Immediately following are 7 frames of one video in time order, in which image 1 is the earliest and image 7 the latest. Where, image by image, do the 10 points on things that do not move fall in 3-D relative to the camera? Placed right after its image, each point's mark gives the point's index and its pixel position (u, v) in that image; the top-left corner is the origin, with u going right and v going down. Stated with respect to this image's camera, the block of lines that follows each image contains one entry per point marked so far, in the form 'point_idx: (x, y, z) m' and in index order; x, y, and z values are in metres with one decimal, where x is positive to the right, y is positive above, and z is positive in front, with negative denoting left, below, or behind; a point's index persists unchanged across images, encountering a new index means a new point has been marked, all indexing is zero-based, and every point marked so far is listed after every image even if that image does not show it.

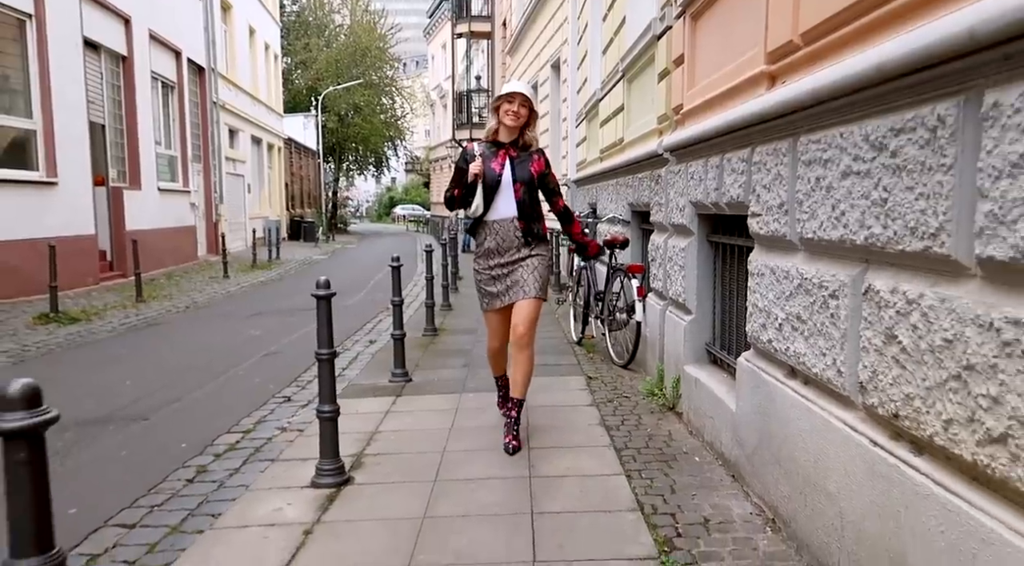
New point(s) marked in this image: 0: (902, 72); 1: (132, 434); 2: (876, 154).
0: (+1.1, +0.6, +2.3) m
1: (-2.5, -1.0, +5.4) m
2: (+1.1, +0.4, +2.5) m
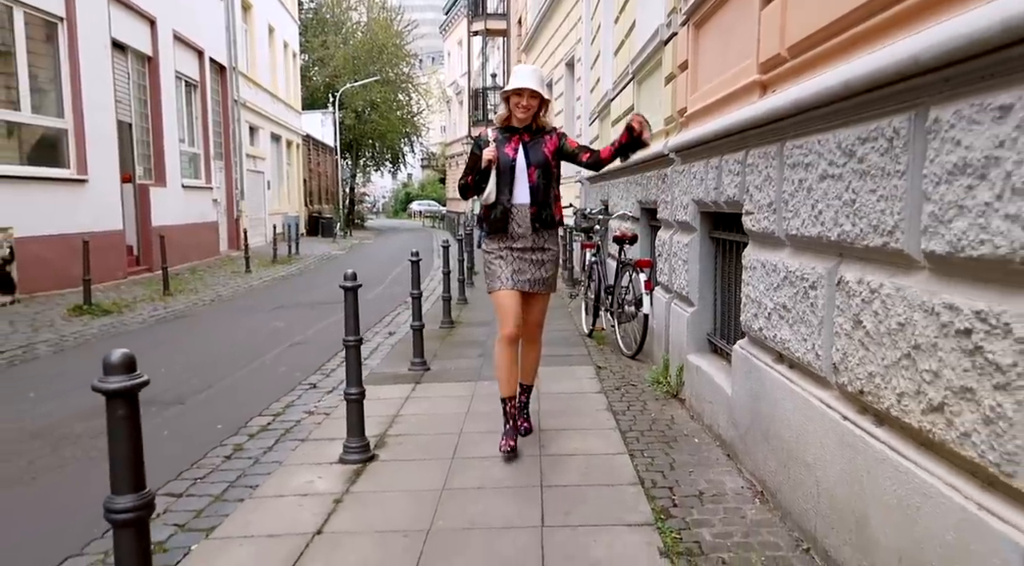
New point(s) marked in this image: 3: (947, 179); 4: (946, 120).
0: (+1.1, +0.6, +2.6) m
1: (-2.4, -1.0, +5.8) m
2: (+1.2, +0.4, +2.8) m
3: (+1.2, +0.3, +2.2) m
4: (+1.2, +0.4, +2.2) m
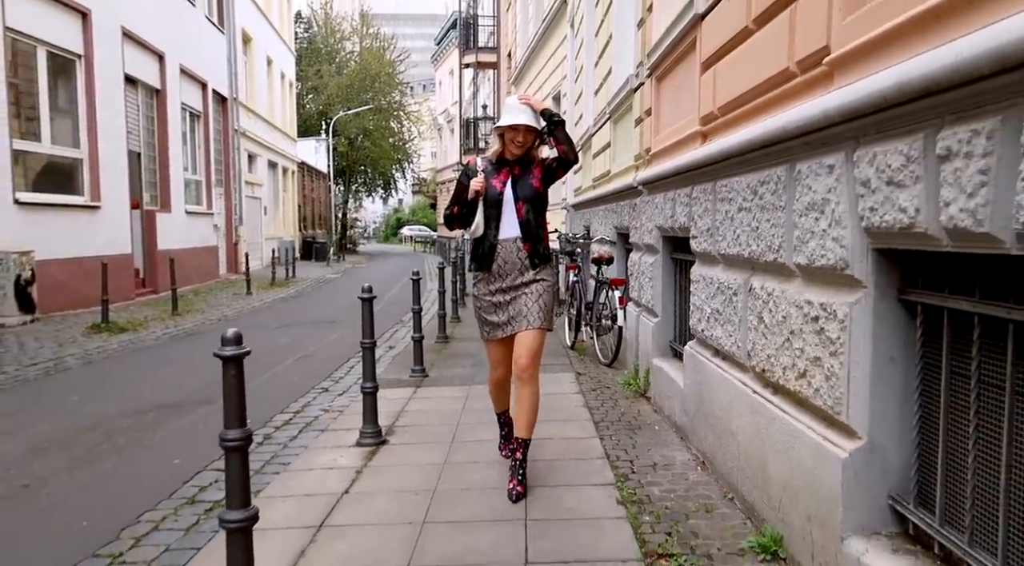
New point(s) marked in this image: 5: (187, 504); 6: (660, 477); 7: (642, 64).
0: (+1.1, +0.6, +3.6) m
1: (-2.5, -1.1, +6.7) m
2: (+1.1, +0.4, +3.8) m
3: (+1.1, +0.3, +3.1) m
4: (+1.1, +0.4, +3.1) m
5: (-1.7, -1.2, +4.3) m
6: (+0.8, -1.1, +4.5) m
7: (+1.1, +1.9, +7.1) m
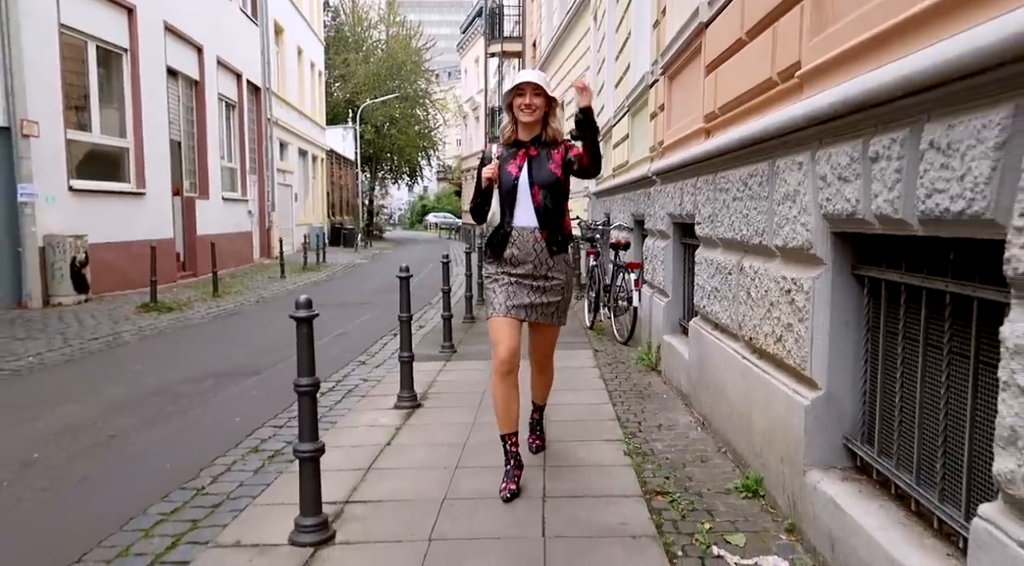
0: (+1.2, +0.7, +4.2) m
1: (-2.3, -0.9, +7.4) m
2: (+1.2, +0.5, +4.4) m
3: (+1.2, +0.4, +3.7) m
4: (+1.2, +0.5, +3.7) m
5: (-1.6, -1.0, +5.0) m
6: (+0.9, -0.9, +5.1) m
7: (+1.4, +2.1, +7.6) m
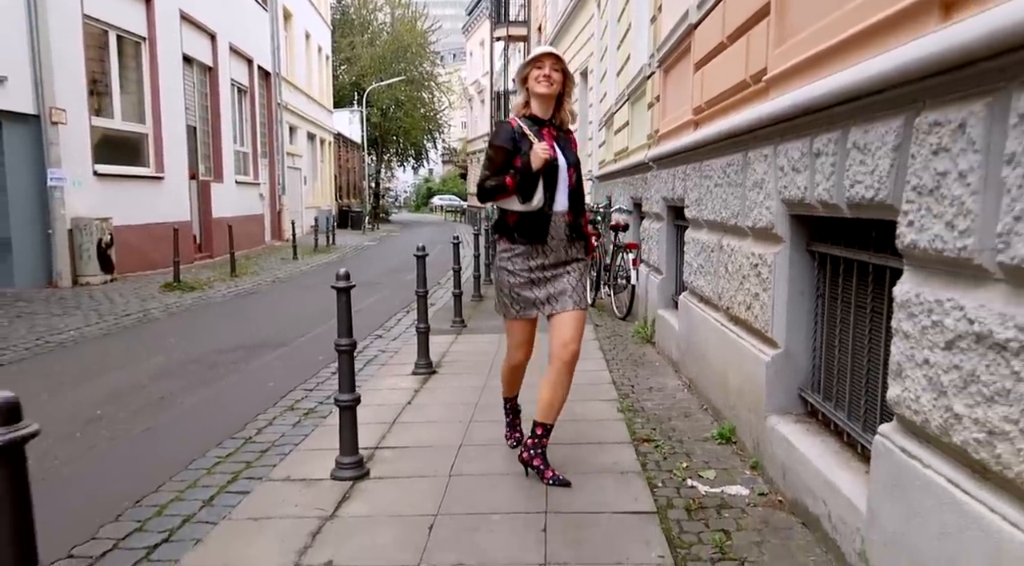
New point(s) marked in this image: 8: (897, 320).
0: (+1.2, +0.8, +4.7) m
1: (-2.2, -0.7, +8.0) m
2: (+1.3, +0.6, +5.0) m
3: (+1.3, +0.5, +4.3) m
4: (+1.3, +0.7, +4.3) m
5: (-1.6, -0.9, +5.7) m
6: (+1.0, -0.8, +5.7) m
7: (+1.4, +2.3, +8.2) m
8: (+1.2, -0.1, +2.5) m
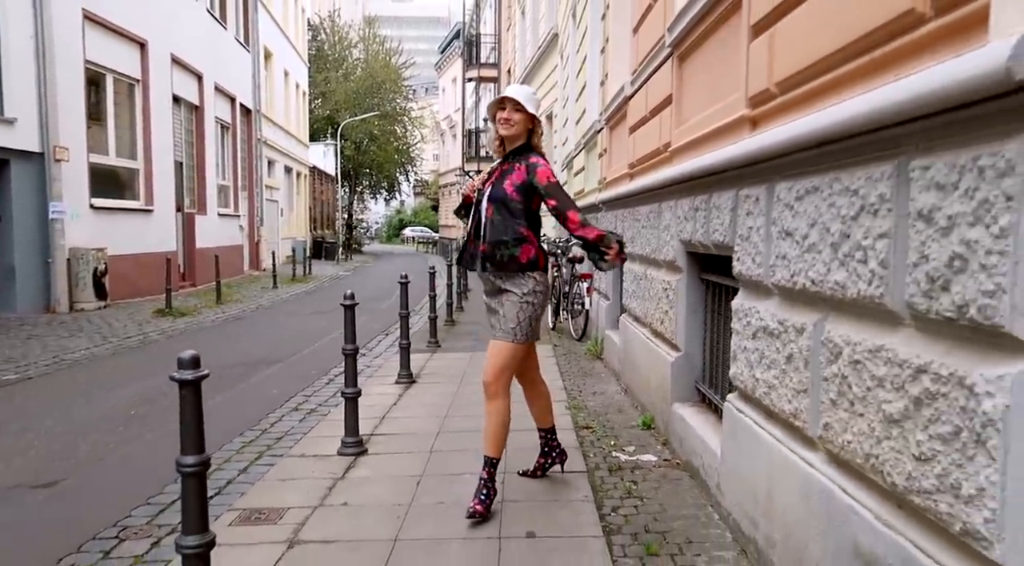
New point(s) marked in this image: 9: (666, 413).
0: (+1.0, +0.7, +6.1) m
1: (-2.6, -1.0, +9.2) m
2: (+1.0, +0.5, +6.3) m
3: (+1.0, +0.4, +5.6) m
4: (+1.1, +0.5, +5.6) m
5: (-1.8, -1.1, +6.8) m
6: (+0.7, -1.0, +7.0) m
7: (+1.1, +2.0, +9.6) m
8: (+1.0, -0.2, +3.8) m
9: (+1.0, -0.9, +5.3) m
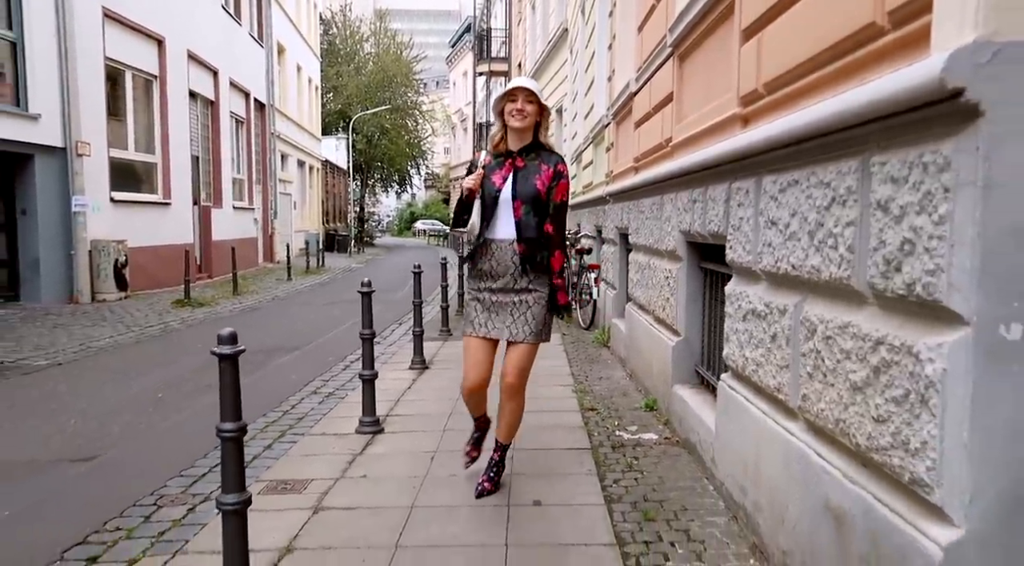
0: (+1.1, +0.8, +6.3) m
1: (-2.5, -0.9, +9.5) m
2: (+1.1, +0.6, +6.5) m
3: (+1.1, +0.4, +5.9) m
4: (+1.1, +0.6, +5.9) m
5: (-1.7, -1.0, +7.1) m
6: (+0.8, -0.9, +7.2) m
7: (+1.2, +2.1, +9.8) m
8: (+1.1, -0.1, +4.1) m
9: (+1.1, -0.8, +5.6) m
